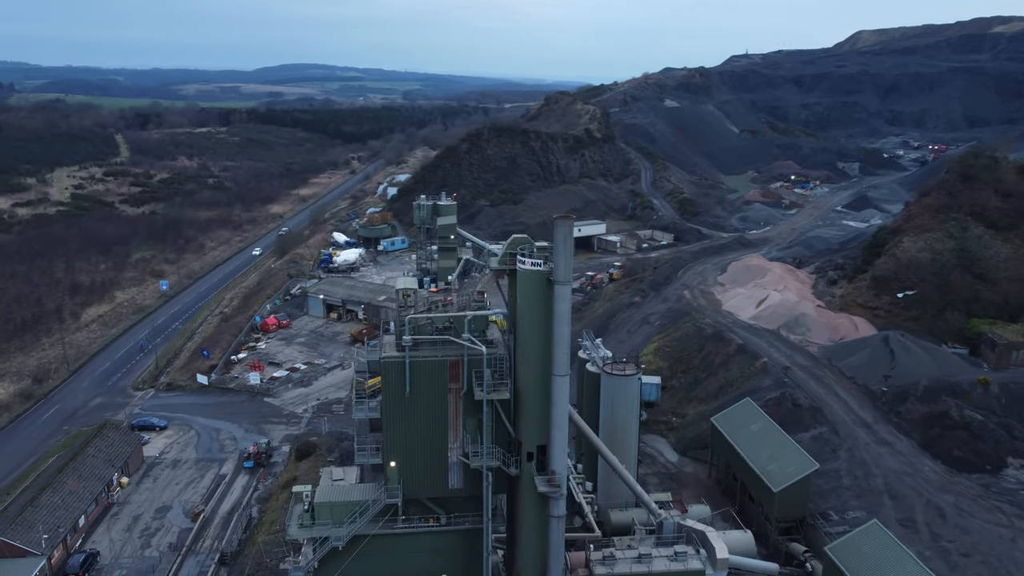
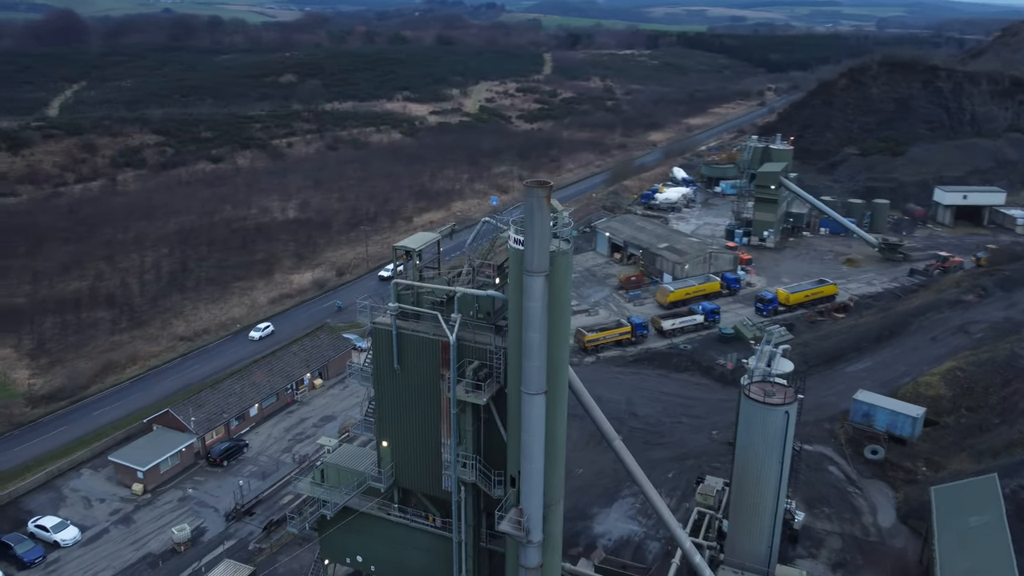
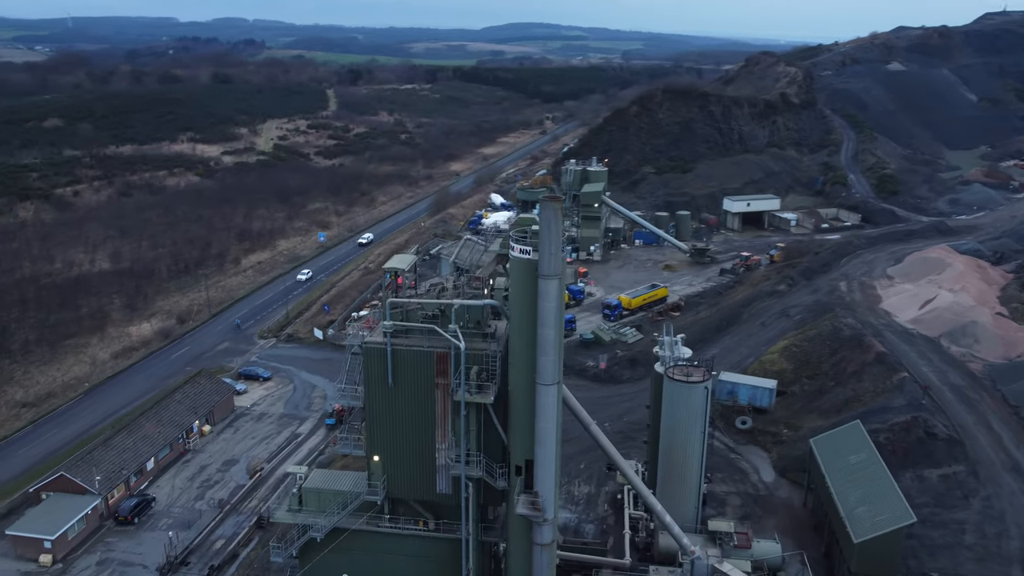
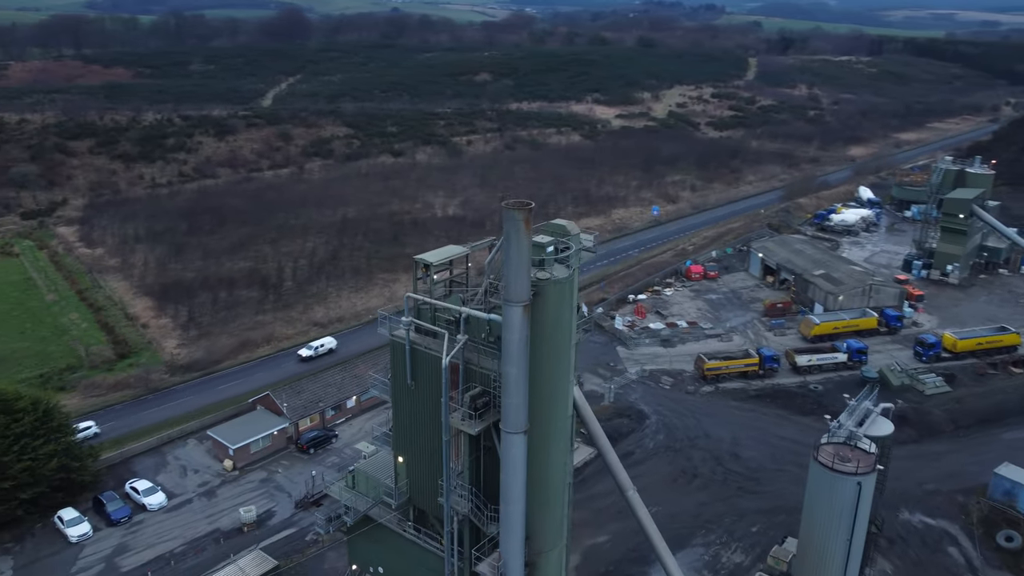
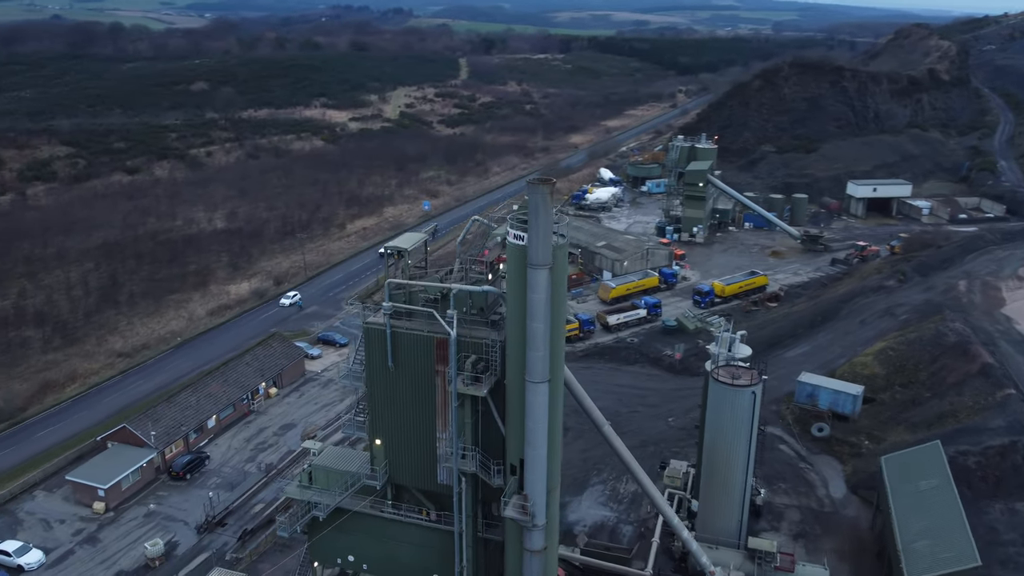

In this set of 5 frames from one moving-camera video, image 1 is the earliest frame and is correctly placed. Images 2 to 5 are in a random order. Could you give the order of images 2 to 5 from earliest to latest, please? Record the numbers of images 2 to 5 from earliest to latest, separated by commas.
3, 5, 2, 4
